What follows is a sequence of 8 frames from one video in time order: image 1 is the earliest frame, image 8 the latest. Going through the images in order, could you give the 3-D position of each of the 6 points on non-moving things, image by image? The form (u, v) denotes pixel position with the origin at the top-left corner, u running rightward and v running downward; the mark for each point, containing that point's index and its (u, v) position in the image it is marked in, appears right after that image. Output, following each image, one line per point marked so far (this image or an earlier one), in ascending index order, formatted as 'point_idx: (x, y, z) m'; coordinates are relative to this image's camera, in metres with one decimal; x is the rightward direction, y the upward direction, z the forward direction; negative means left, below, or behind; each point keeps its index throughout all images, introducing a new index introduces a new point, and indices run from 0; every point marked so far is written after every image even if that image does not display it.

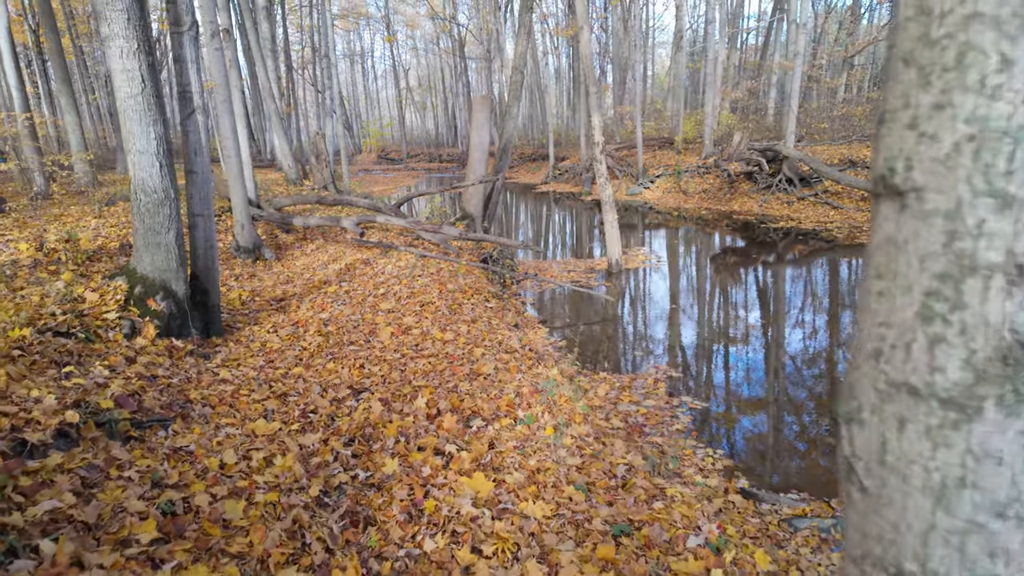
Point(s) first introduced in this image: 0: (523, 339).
0: (+0.1, -0.6, +6.6) m
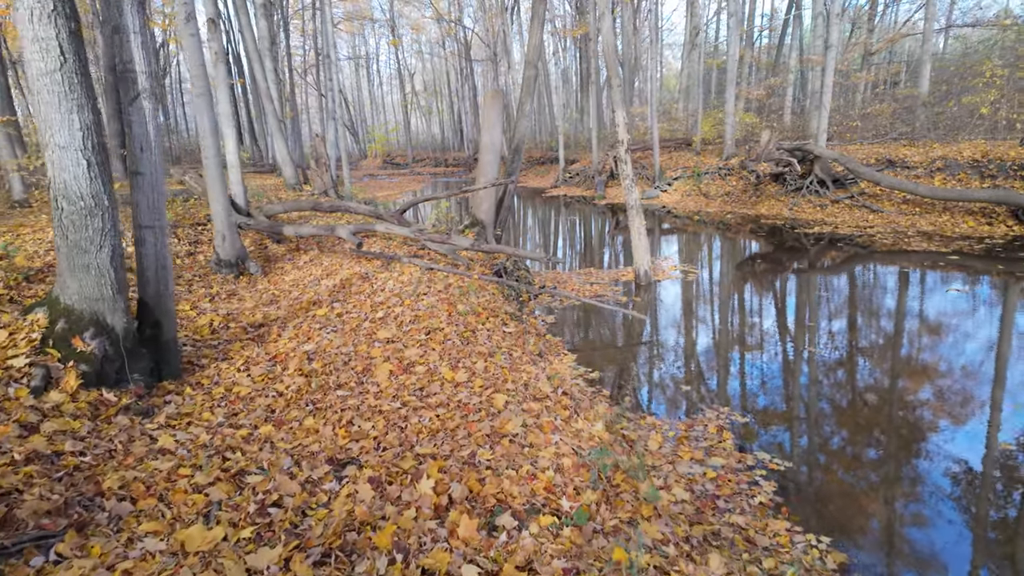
0: (+0.4, -0.8, +5.4) m
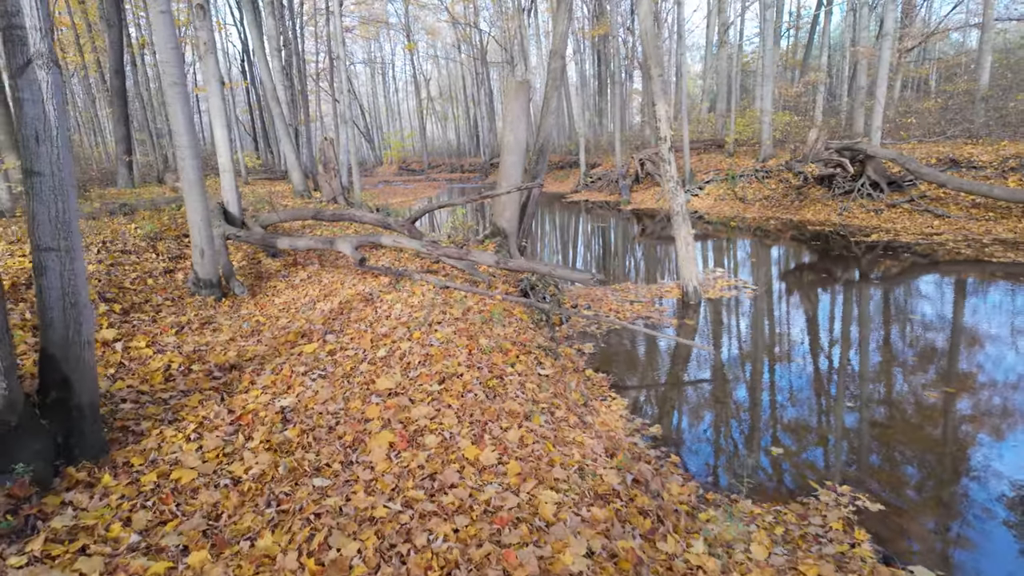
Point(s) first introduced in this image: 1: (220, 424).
0: (+0.7, -1.0, +4.0) m
1: (-1.9, -0.9, +3.9) m
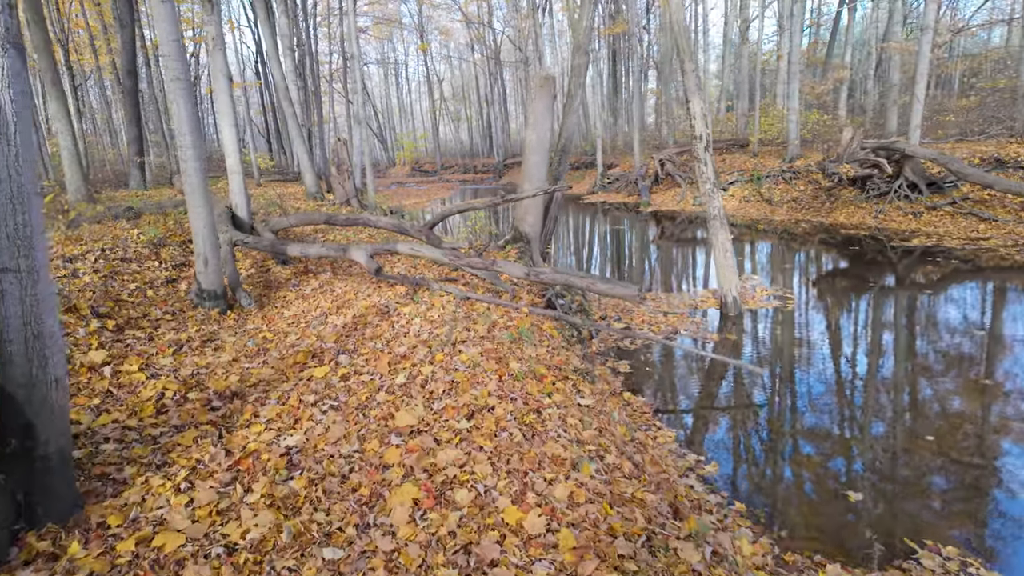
0: (+0.9, -1.2, +3.4) m
1: (-1.7, -1.0, +3.4) m
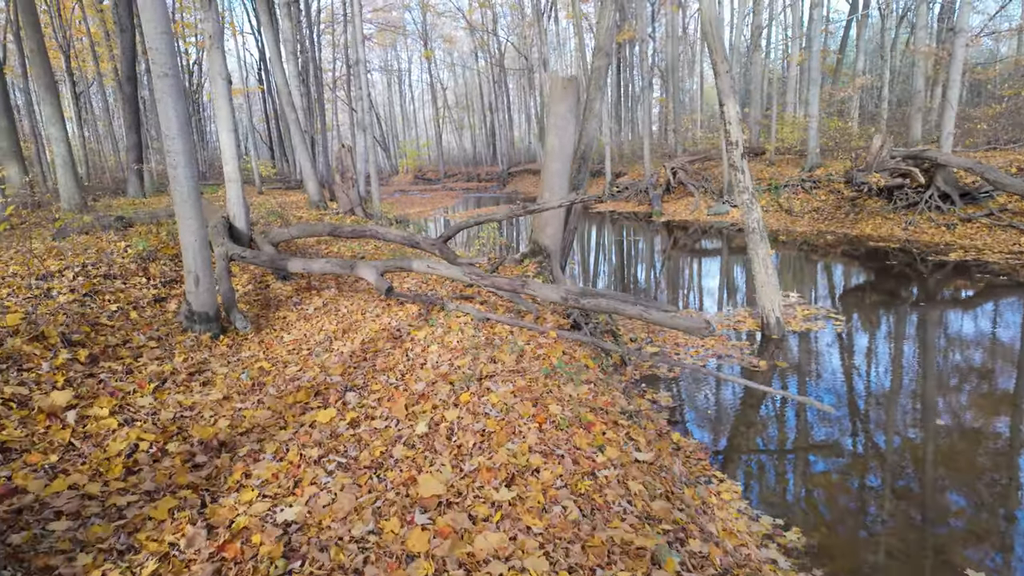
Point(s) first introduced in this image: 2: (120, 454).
0: (+1.2, -1.4, +2.7) m
1: (-1.4, -1.2, +2.6) m
2: (-2.3, -0.9, +3.4) m
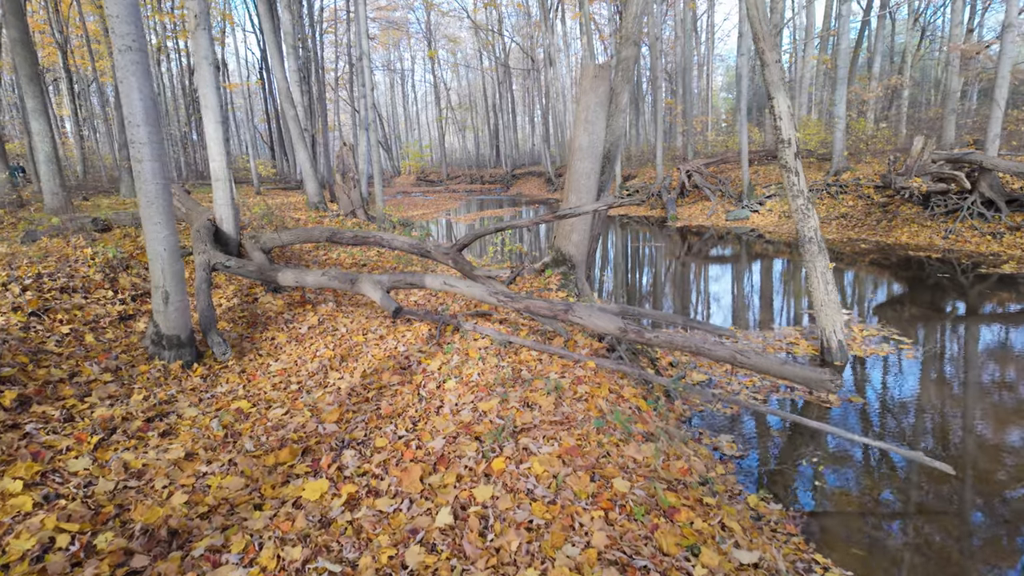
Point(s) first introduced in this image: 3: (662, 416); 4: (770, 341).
0: (+1.4, -1.5, +1.7) m
1: (-1.2, -1.4, +1.7) m
2: (-2.0, -1.1, +2.5) m
3: (+1.2, -1.0, +4.7) m
4: (+3.3, -0.7, +7.7) m
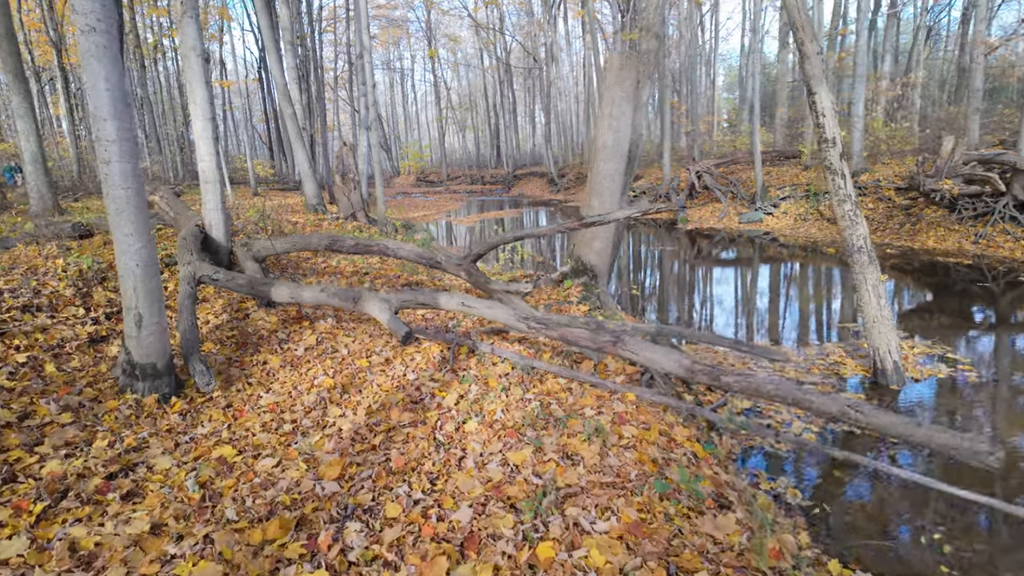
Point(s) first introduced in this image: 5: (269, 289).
0: (+1.6, -1.7, +1.1) m
1: (-1.0, -1.5, +1.0) m
2: (-1.8, -1.2, +1.8) m
3: (+1.4, -1.2, +4.0) m
4: (+3.5, -0.9, +7.0) m
5: (-2.3, 0.0, +5.7) m
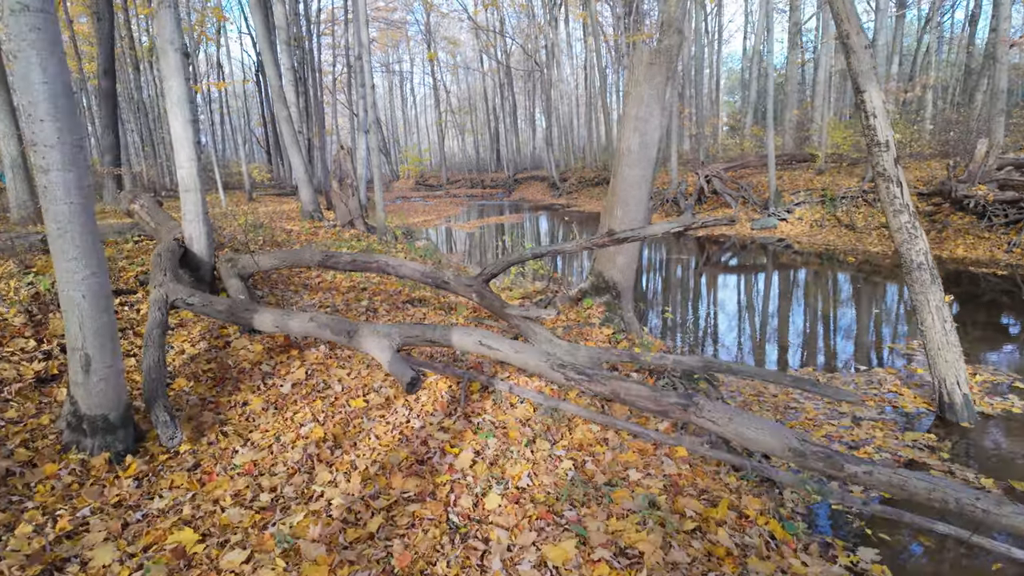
0: (+1.8, -1.9, +0.3) m
1: (-0.8, -1.7, +0.2) m
2: (-1.6, -1.4, +1.0) m
3: (+1.5, -1.4, +3.3) m
4: (+3.7, -1.1, +6.3) m
5: (-2.2, -0.2, +4.9) m
